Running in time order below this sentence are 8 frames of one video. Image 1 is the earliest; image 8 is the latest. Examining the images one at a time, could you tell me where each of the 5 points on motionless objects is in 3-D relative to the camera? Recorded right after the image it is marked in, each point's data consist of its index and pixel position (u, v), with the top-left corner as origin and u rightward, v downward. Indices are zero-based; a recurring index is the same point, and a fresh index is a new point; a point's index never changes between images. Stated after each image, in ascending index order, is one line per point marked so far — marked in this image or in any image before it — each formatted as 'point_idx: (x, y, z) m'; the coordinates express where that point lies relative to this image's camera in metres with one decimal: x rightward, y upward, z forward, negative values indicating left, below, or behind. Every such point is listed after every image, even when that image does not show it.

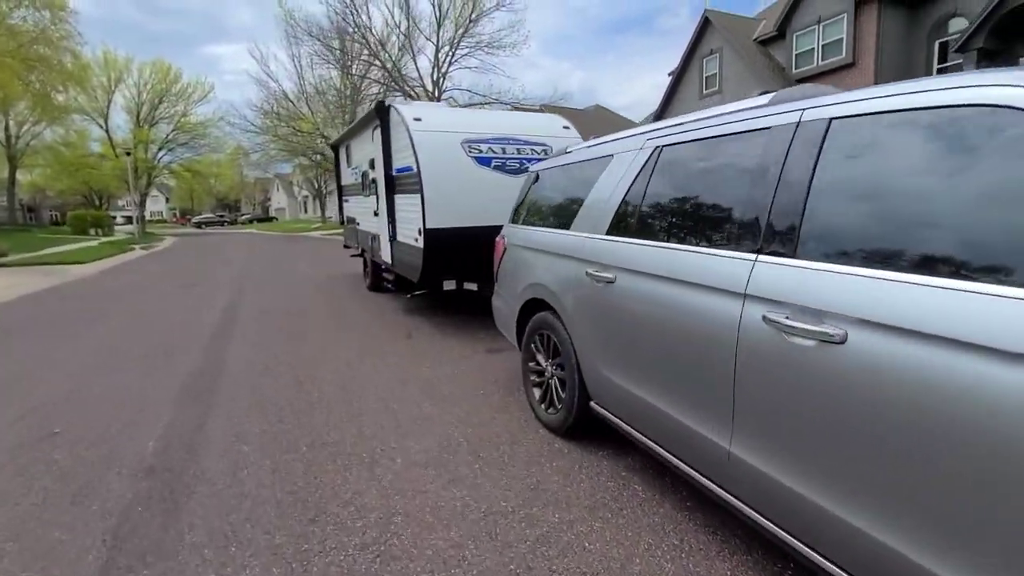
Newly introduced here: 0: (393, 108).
0: (-1.7, +2.6, +7.1) m
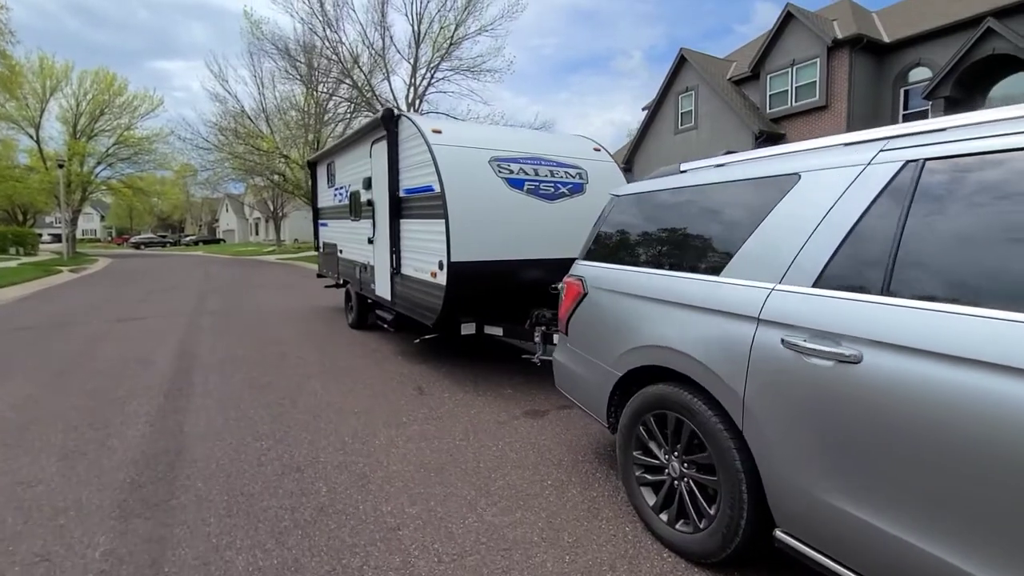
0: (-1.3, +2.1, +6.0) m
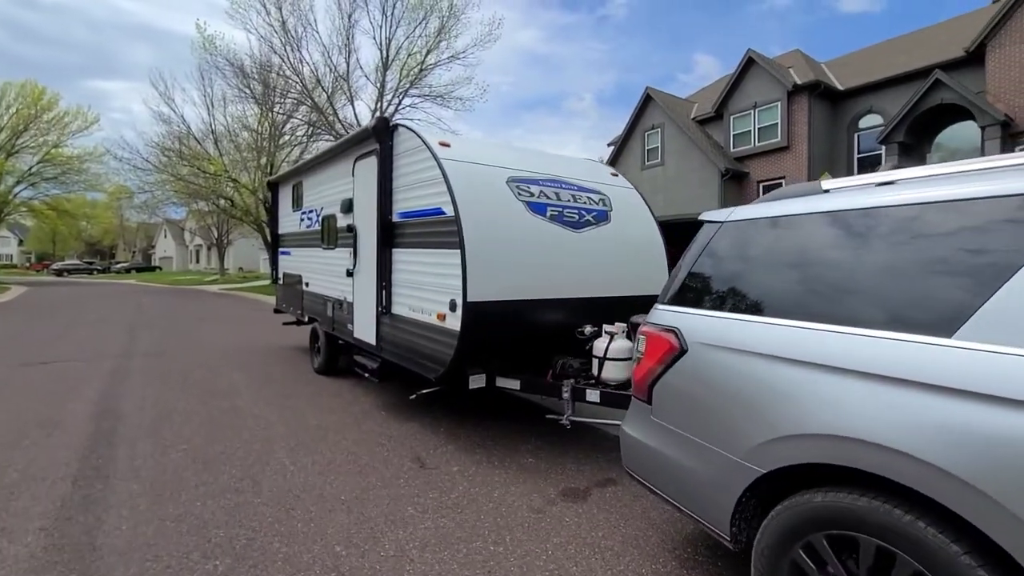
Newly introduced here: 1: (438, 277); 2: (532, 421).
0: (-1.1, +1.6, +5.0) m
1: (-0.7, +0.1, +4.7) m
2: (+0.2, -1.5, +5.4) m
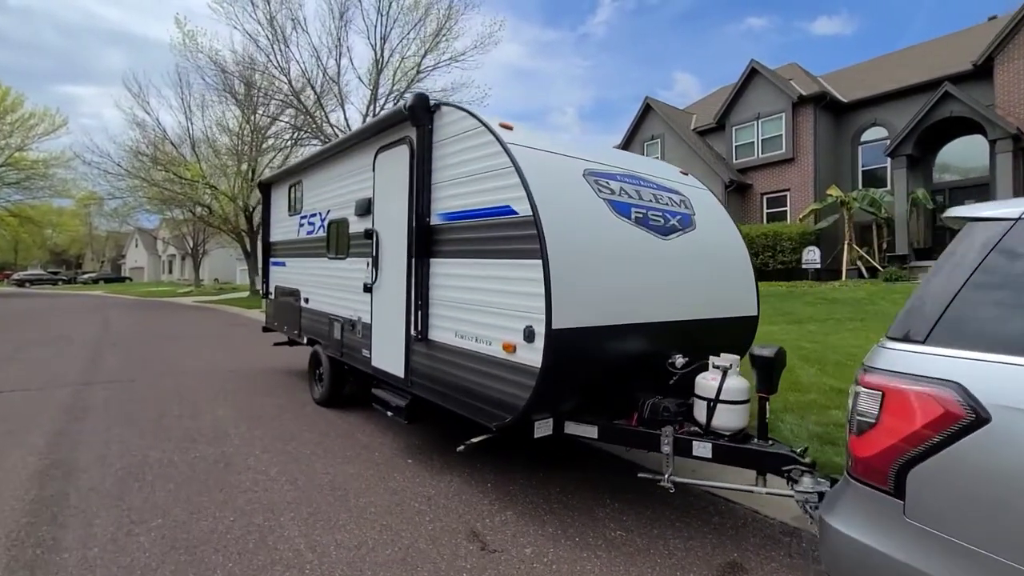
0: (-0.5, +1.5, +4.0) m
1: (-0.1, -0.1, +3.6) m
2: (+0.8, -1.7, +4.4) m
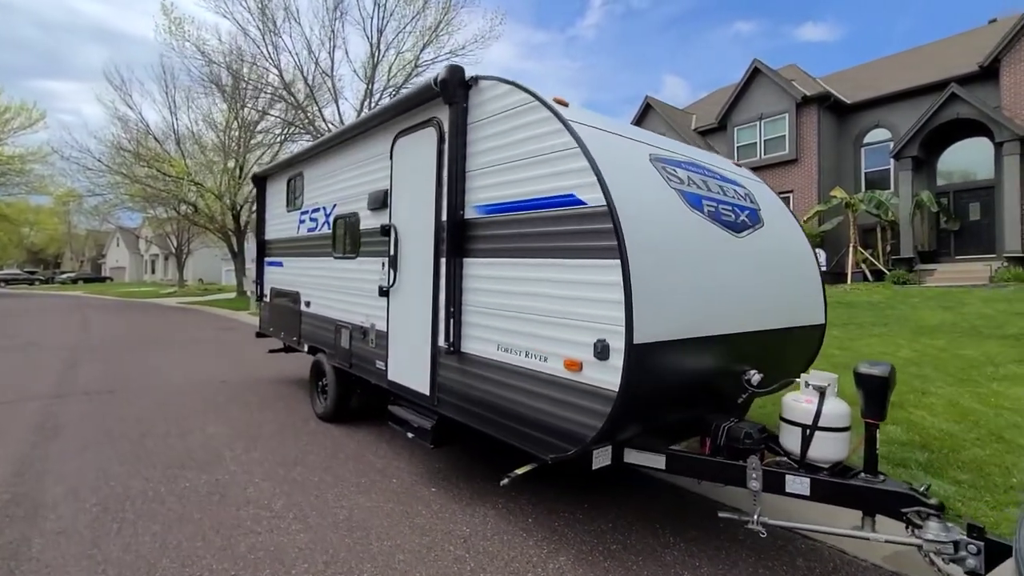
0: (-0.1, +1.4, +3.4) m
1: (+0.3, -0.1, +3.0) m
2: (+1.1, -1.7, +3.8) m
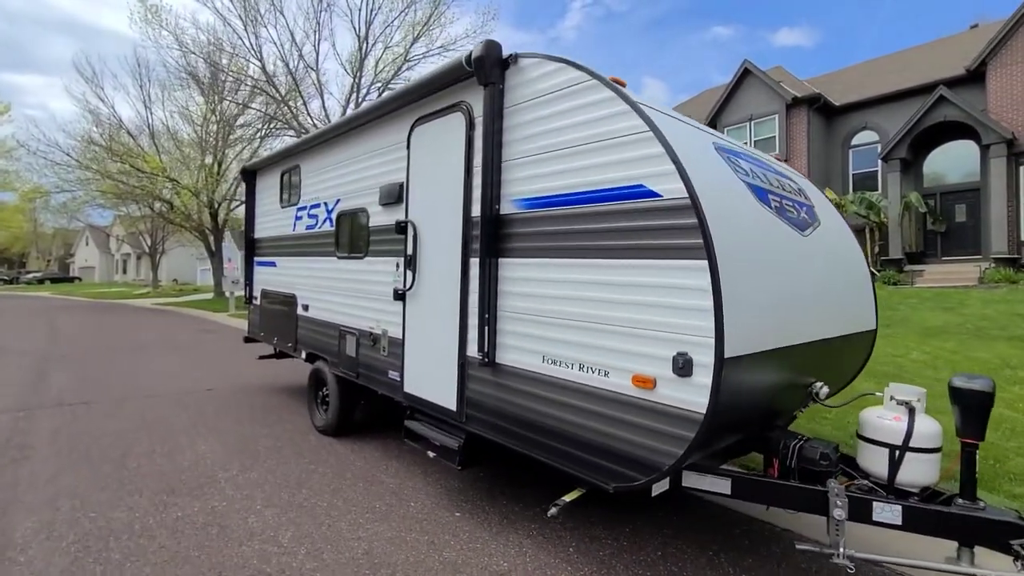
0: (+0.2, +1.4, +3.0) m
1: (+0.5, -0.1, +2.7) m
2: (+1.4, -1.7, +3.5) m
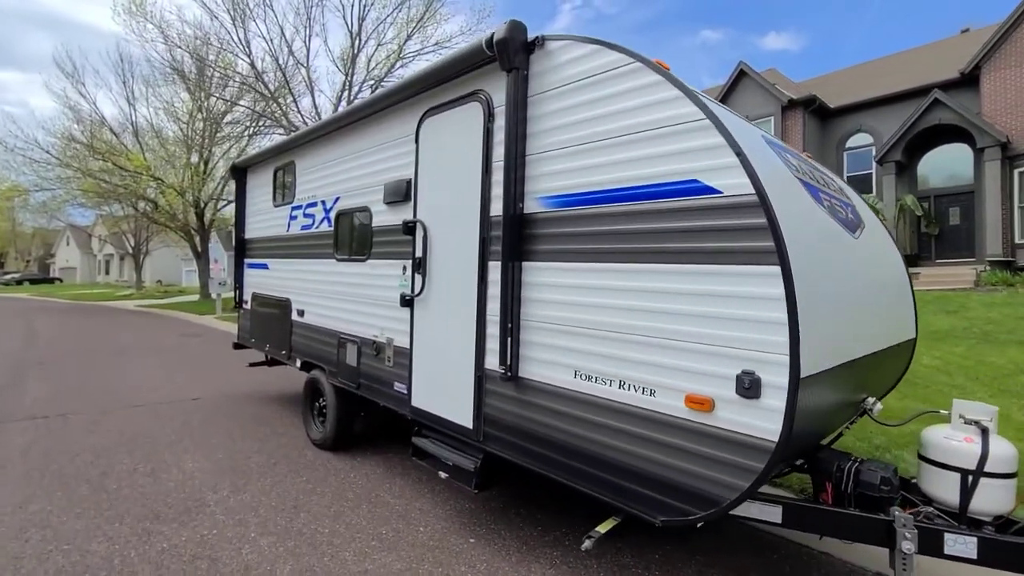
0: (+0.3, +1.4, +2.7) m
1: (+0.7, -0.2, +2.4) m
2: (+1.5, -1.8, +3.2) m
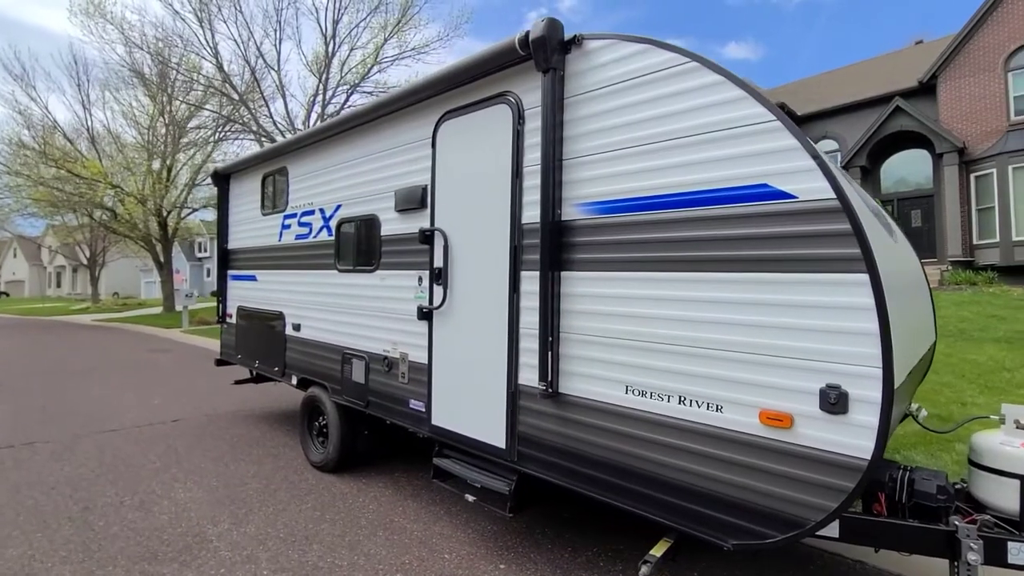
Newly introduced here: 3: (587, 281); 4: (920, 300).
0: (+0.5, +1.3, +2.6) m
1: (+1.0, -0.2, +2.3) m
2: (+1.8, -1.8, +3.1) m
3: (+0.4, 0.0, +2.7) m
4: (+2.8, -0.1, +3.5) m
